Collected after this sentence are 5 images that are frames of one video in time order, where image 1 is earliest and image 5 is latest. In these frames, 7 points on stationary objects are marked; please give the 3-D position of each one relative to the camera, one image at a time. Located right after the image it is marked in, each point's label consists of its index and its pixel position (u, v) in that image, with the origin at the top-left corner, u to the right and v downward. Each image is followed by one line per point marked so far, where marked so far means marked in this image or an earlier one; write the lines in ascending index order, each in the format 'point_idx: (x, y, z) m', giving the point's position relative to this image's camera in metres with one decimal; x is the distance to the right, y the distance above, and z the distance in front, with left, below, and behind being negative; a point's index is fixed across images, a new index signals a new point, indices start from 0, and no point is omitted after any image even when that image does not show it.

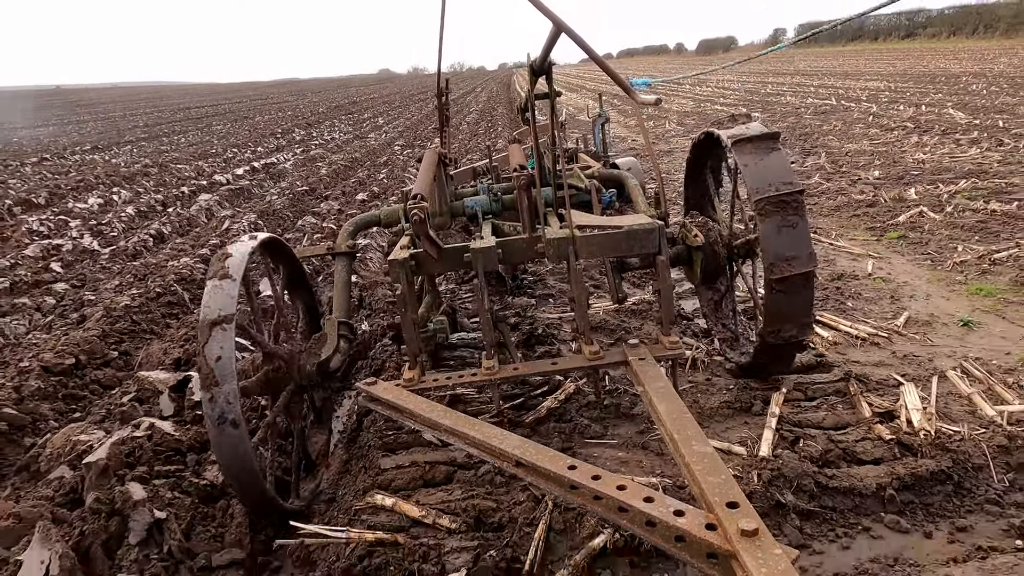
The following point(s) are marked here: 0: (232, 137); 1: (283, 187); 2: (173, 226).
0: (-8.3, +4.5, +19.7) m
1: (-3.3, +1.5, +9.8) m
2: (-3.7, +0.7, +7.5) m
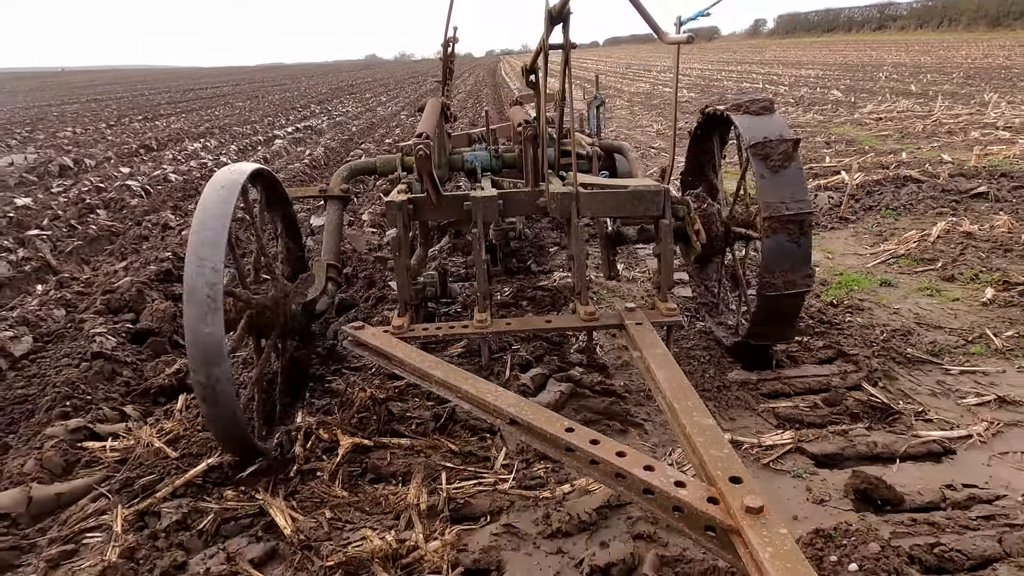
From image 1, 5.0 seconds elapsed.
0: (-8.9, +6.3, +23.4) m
1: (-3.8, +3.1, +13.7) m
2: (-4.1, +2.3, +11.4) m
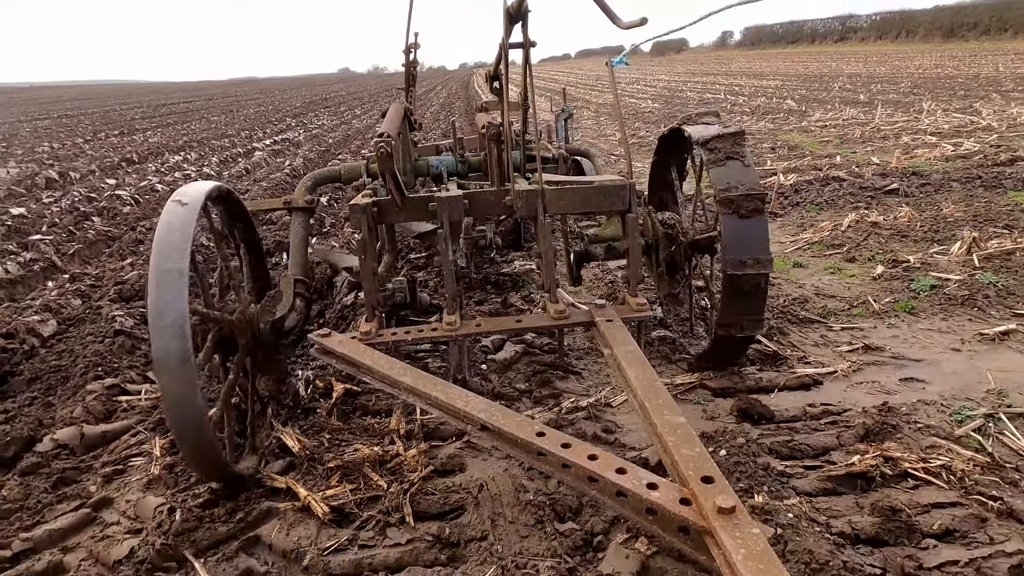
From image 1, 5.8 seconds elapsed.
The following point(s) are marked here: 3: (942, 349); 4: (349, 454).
0: (-9.9, +5.9, +23.8) m
1: (-4.4, +3.0, +14.2) m
2: (-4.7, +2.2, +11.9) m
3: (+2.2, -0.3, +3.4) m
4: (-0.7, -0.7, +2.7) m
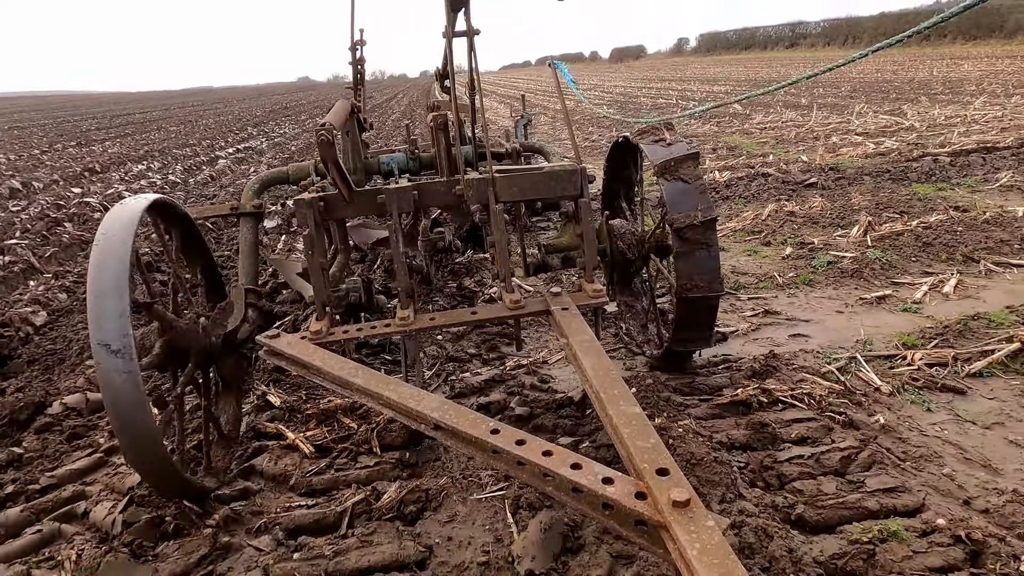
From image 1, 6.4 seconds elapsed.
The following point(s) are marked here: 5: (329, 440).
0: (-11.4, +5.6, +23.9) m
1: (-5.3, +2.9, +14.5) m
2: (-5.4, +2.1, +12.2) m
3: (+1.9, -0.1, +4.0) m
4: (-0.9, -0.6, +3.2) m
5: (-0.8, -0.7, +2.9) m
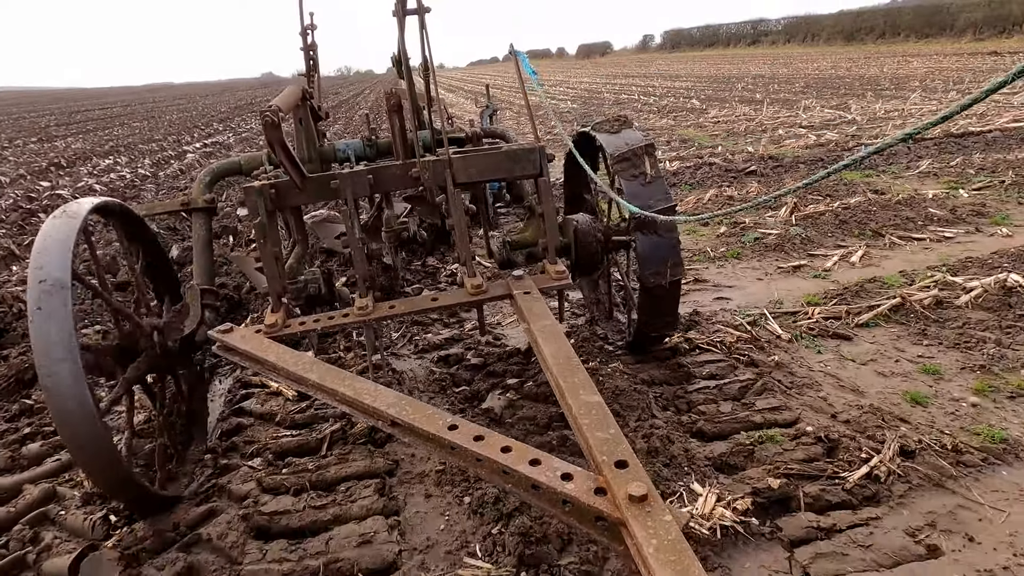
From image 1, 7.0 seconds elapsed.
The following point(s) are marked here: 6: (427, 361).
0: (-12.6, +5.7, +23.8) m
1: (-6.1, +3.0, +14.7) m
2: (-6.1, +2.2, +12.4) m
3: (+1.6, +0.1, +4.6) m
4: (-1.1, -0.4, +3.6) m
5: (-1.0, -0.5, +3.3) m
6: (-0.5, -0.4, +3.6) m
